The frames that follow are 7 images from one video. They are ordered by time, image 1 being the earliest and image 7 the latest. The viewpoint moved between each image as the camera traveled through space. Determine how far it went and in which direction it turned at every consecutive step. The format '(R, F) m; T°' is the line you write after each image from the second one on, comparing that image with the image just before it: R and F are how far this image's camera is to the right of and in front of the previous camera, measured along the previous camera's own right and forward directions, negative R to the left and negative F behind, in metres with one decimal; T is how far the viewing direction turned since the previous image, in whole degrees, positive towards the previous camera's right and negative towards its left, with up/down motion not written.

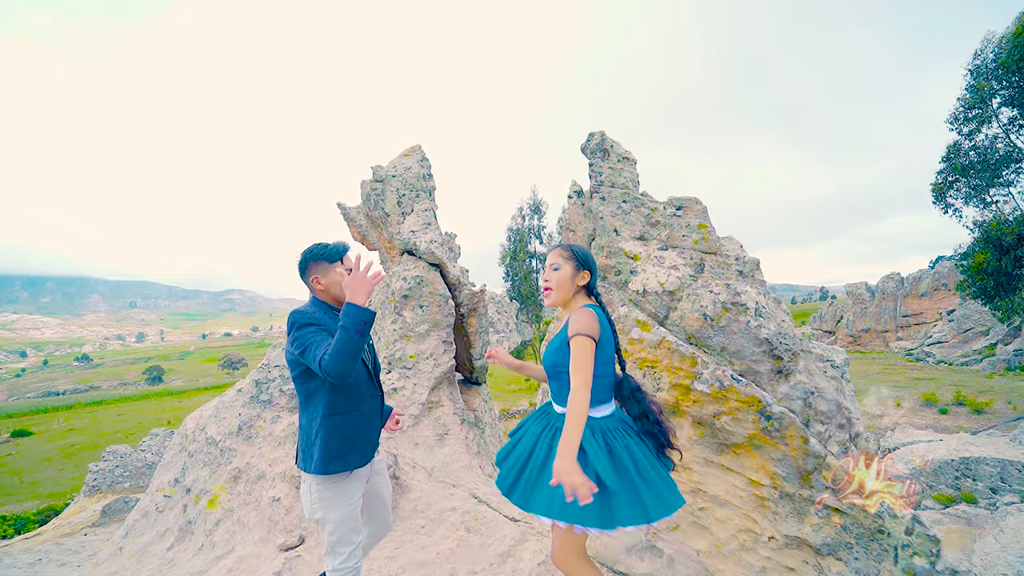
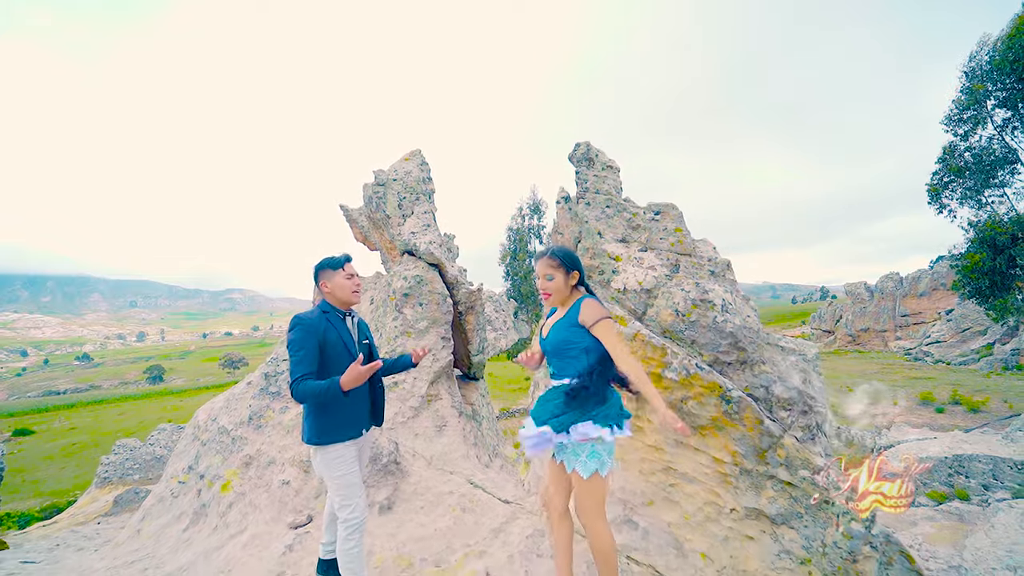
(+0.1, -0.3) m; 0°
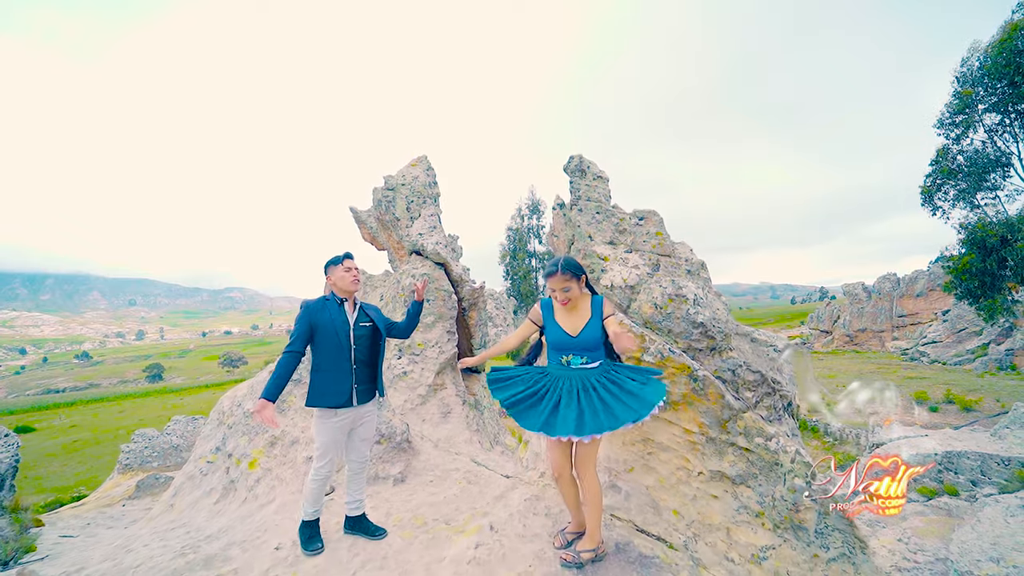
(0.0, -0.5) m; 0°
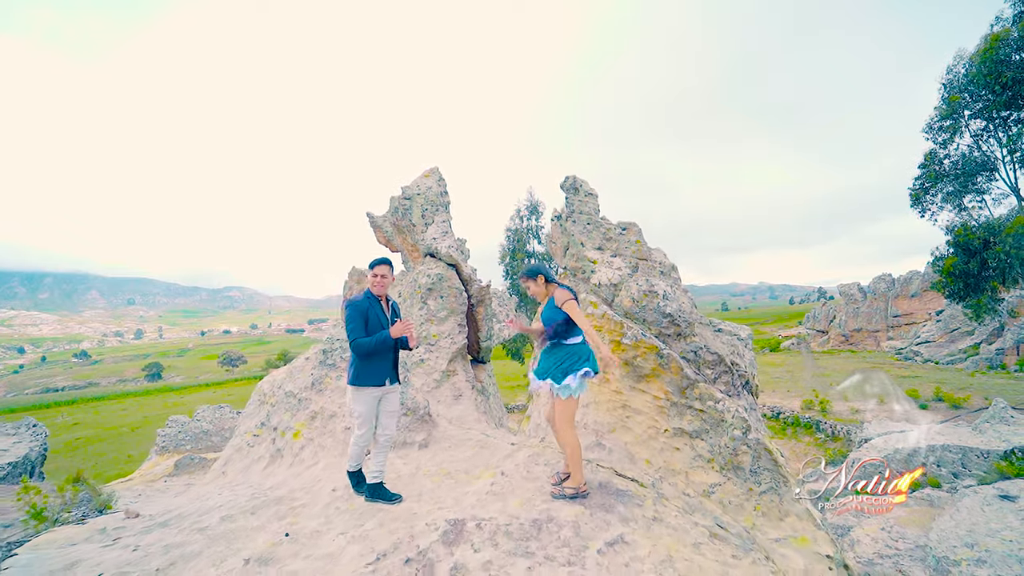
(-0.1, -1.0) m; 0°
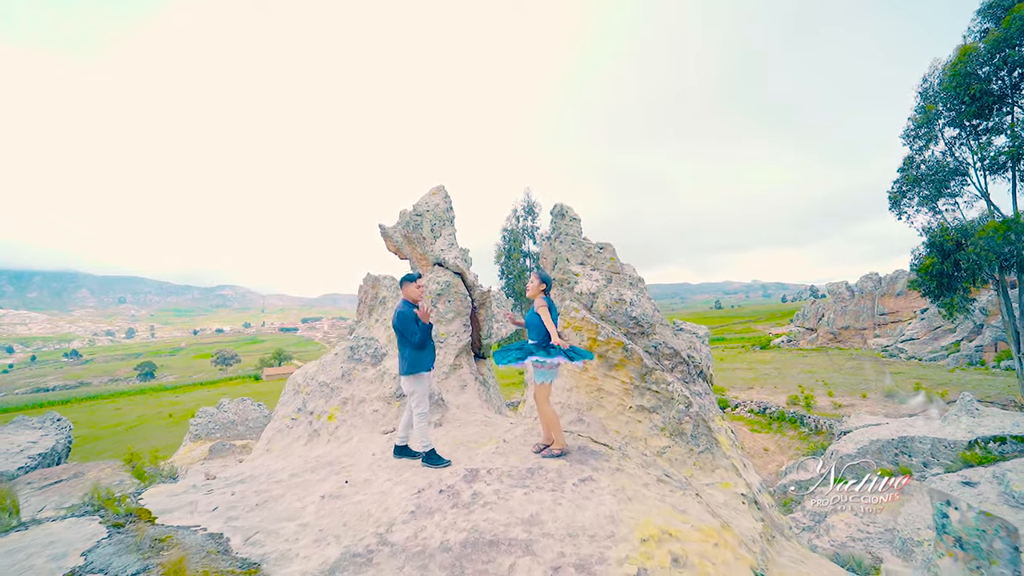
(-0.1, -1.4) m; +1°
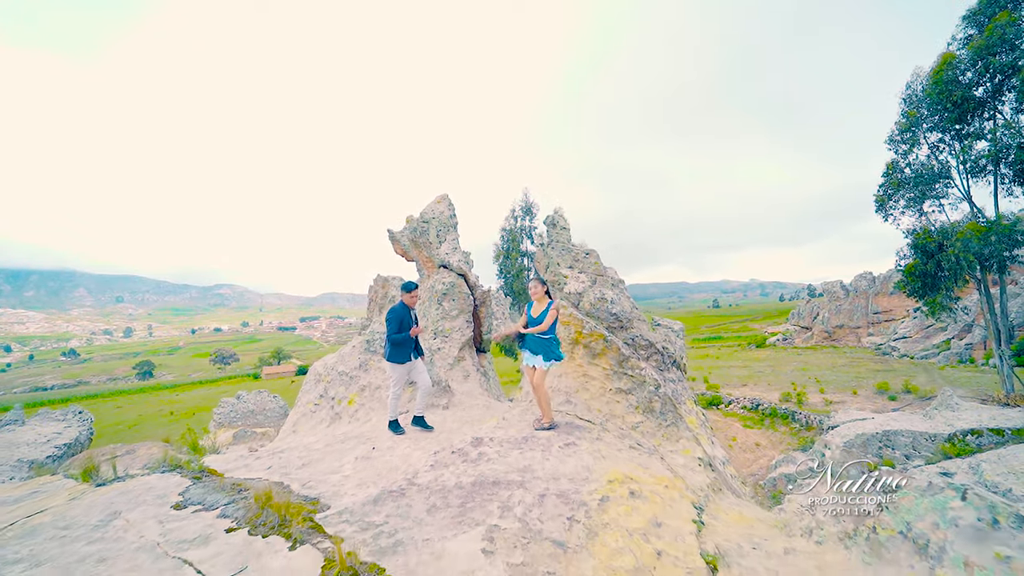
(0.0, -1.1) m; 0°
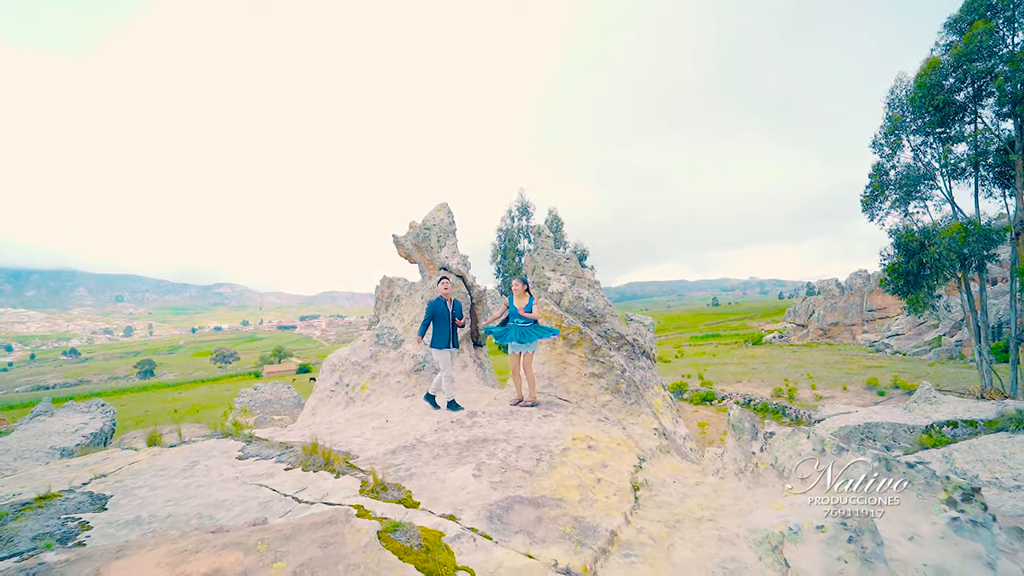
(+0.2, -1.3) m; 0°
